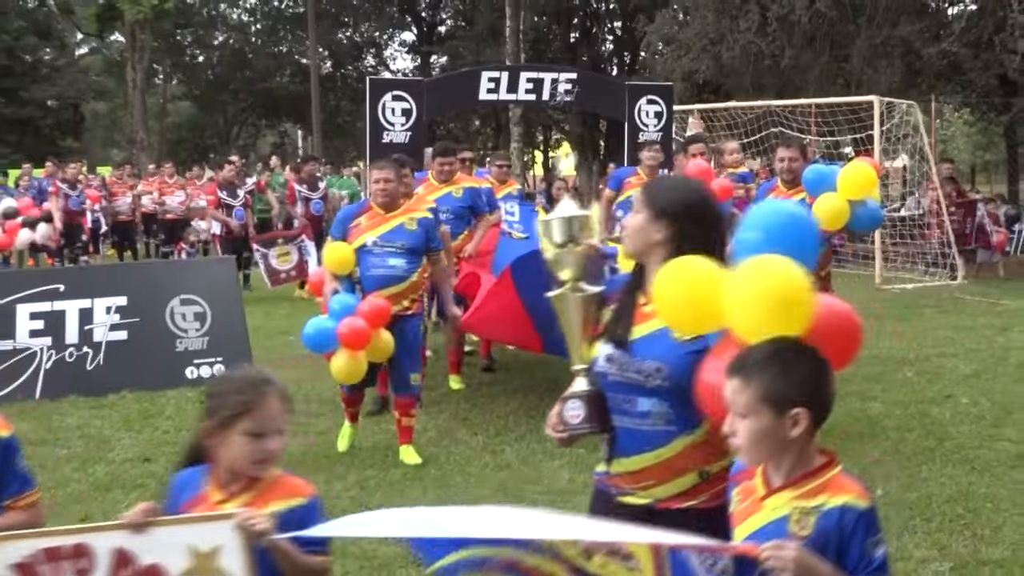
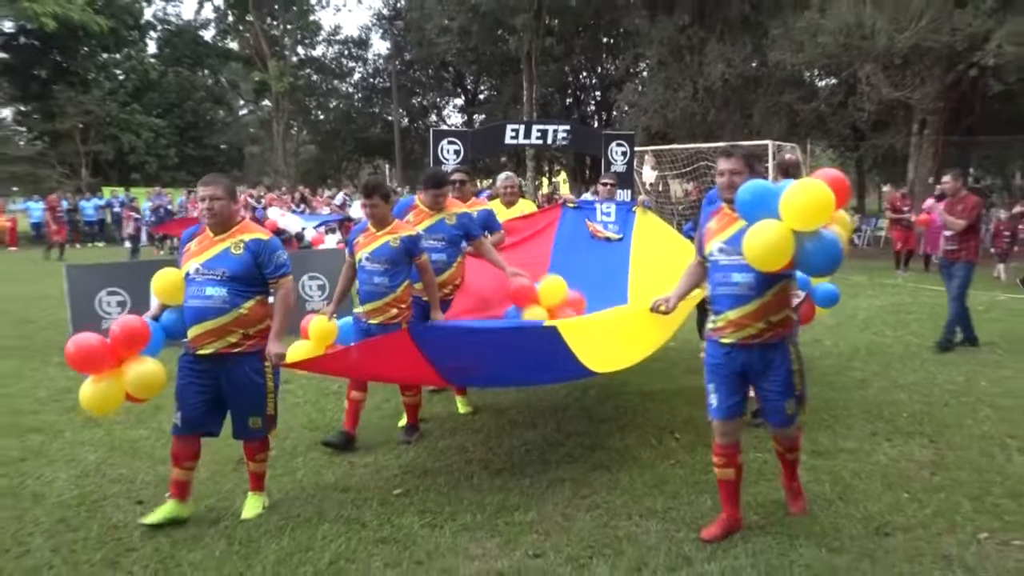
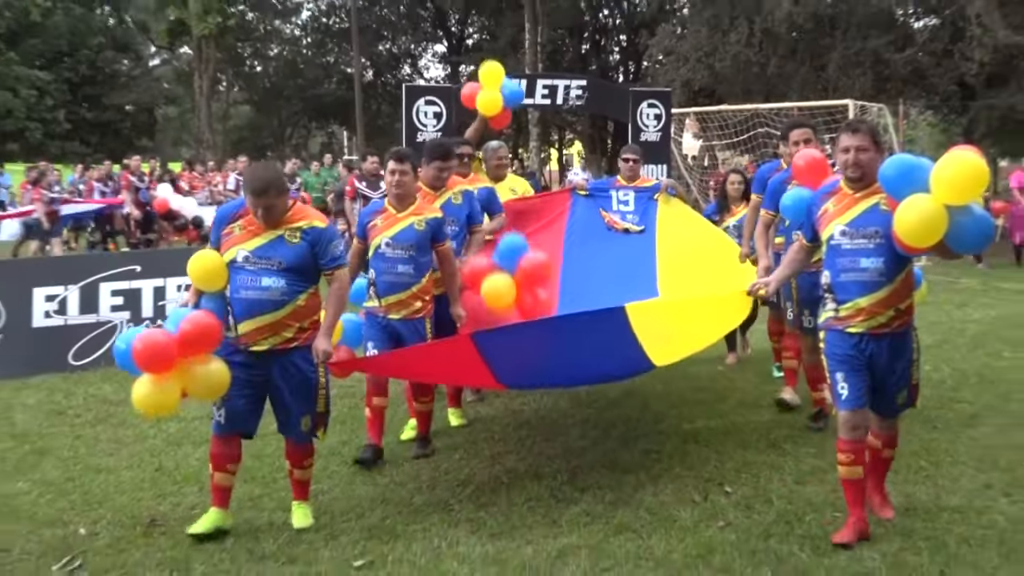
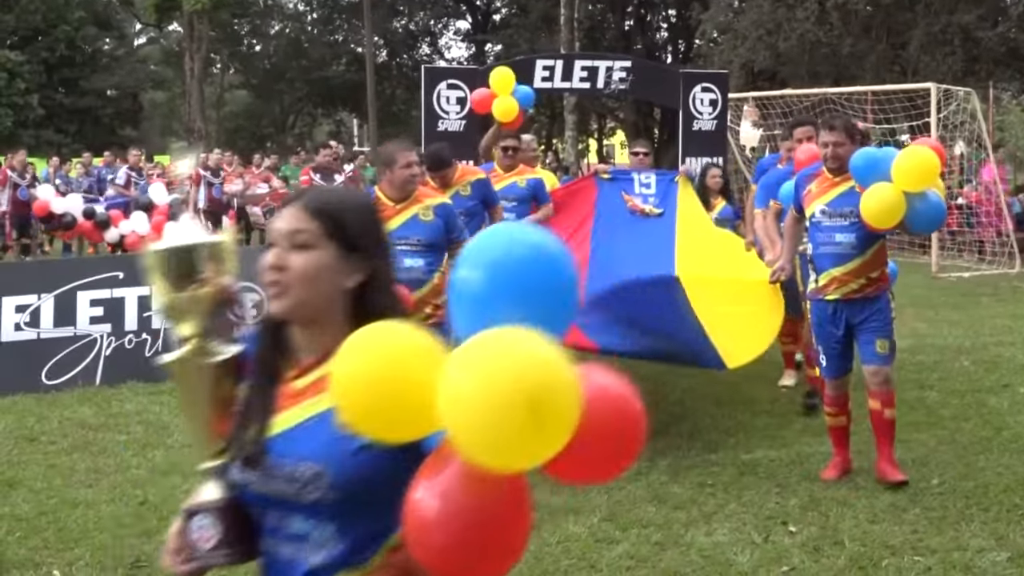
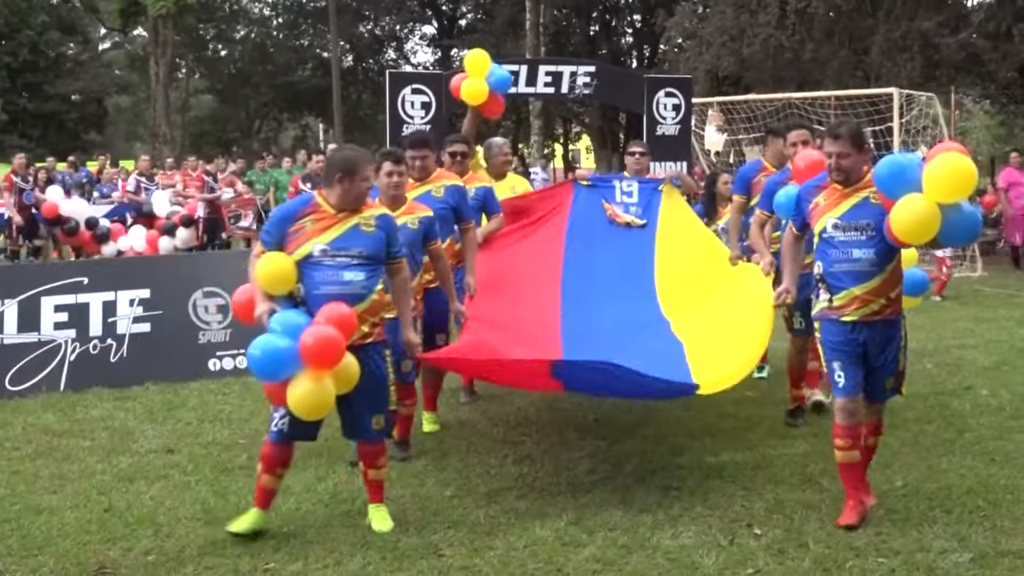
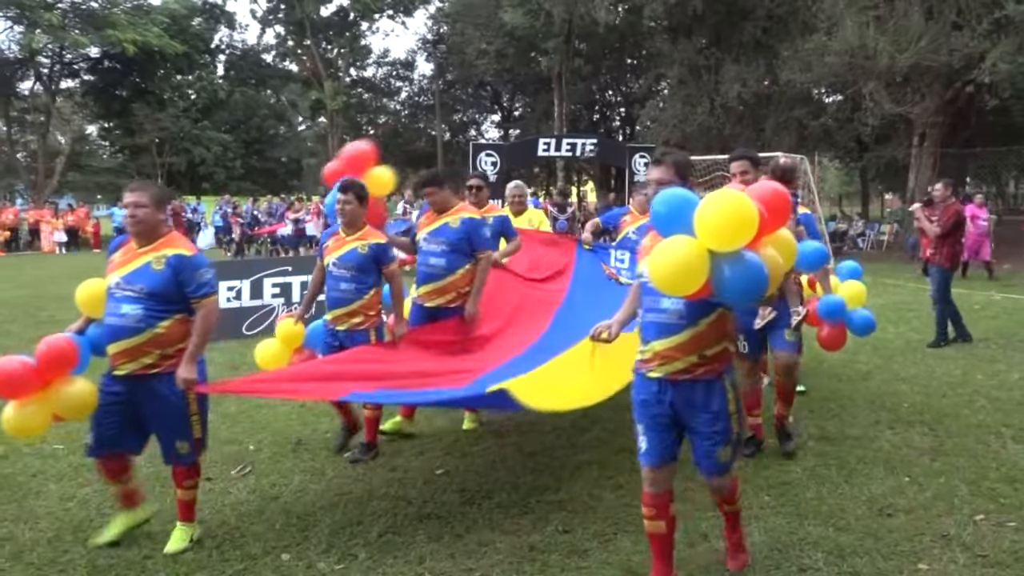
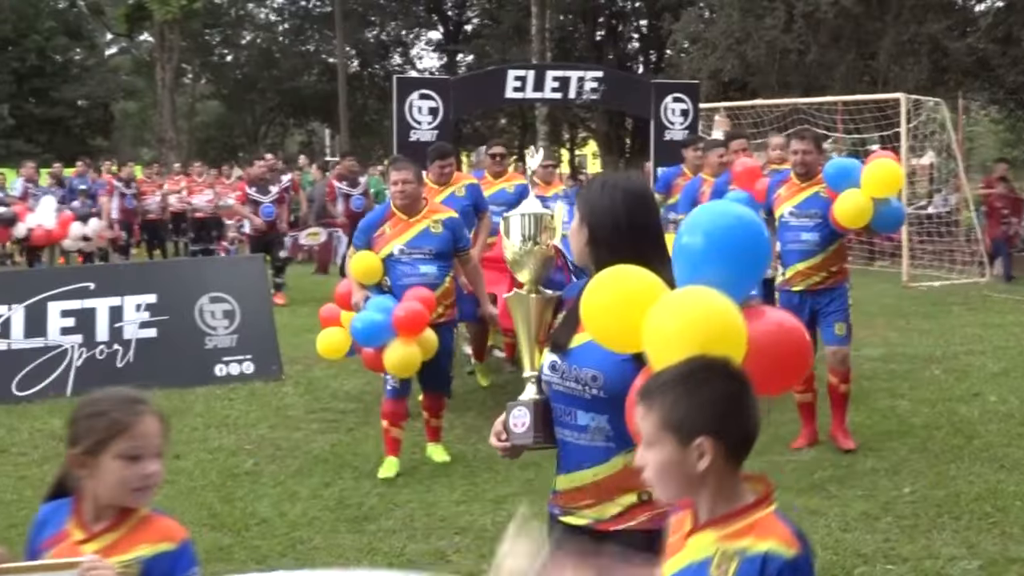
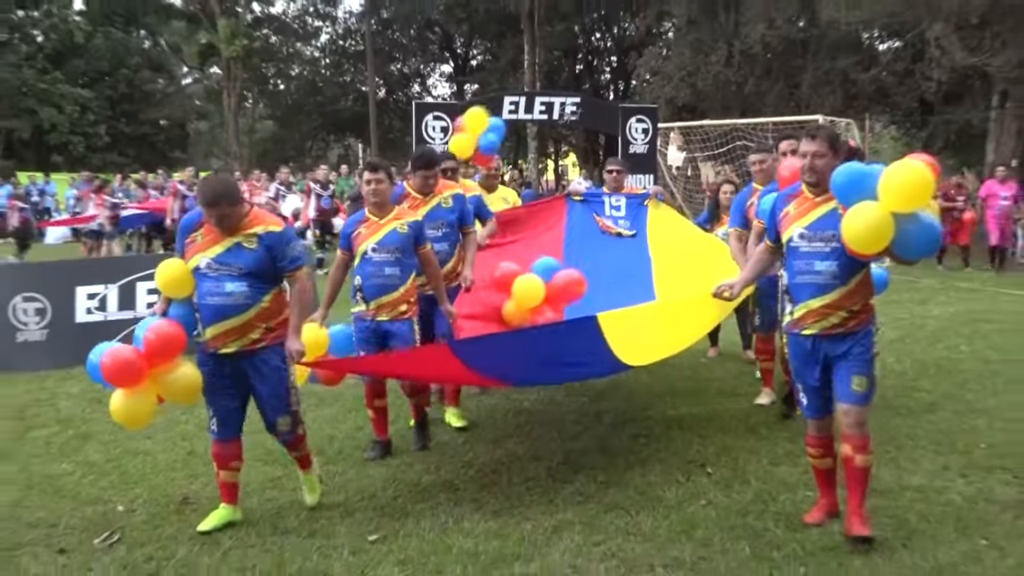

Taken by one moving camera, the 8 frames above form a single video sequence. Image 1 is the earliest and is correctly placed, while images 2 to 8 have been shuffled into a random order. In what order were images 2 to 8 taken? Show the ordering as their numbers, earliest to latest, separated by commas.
7, 4, 5, 3, 8, 2, 6
